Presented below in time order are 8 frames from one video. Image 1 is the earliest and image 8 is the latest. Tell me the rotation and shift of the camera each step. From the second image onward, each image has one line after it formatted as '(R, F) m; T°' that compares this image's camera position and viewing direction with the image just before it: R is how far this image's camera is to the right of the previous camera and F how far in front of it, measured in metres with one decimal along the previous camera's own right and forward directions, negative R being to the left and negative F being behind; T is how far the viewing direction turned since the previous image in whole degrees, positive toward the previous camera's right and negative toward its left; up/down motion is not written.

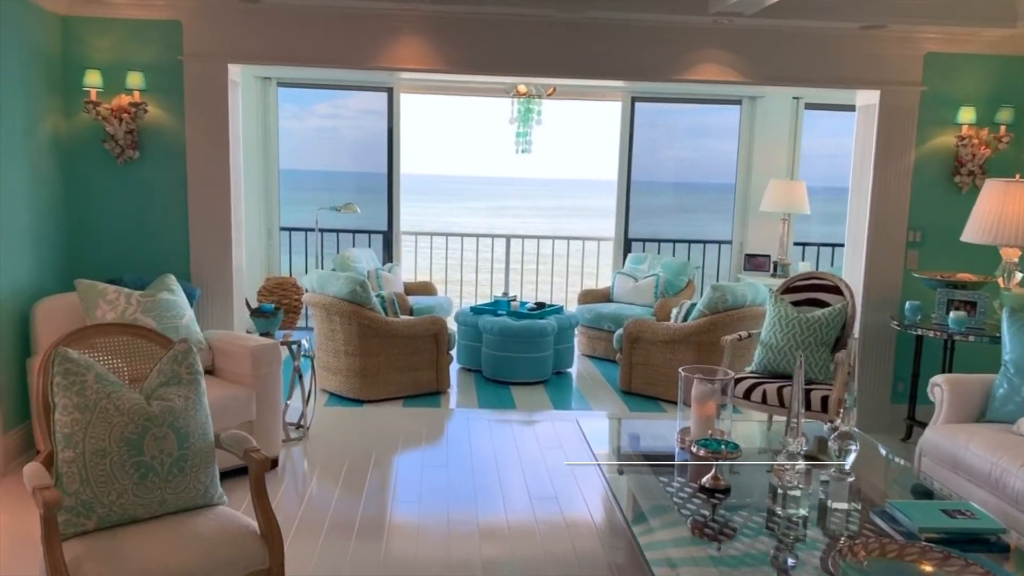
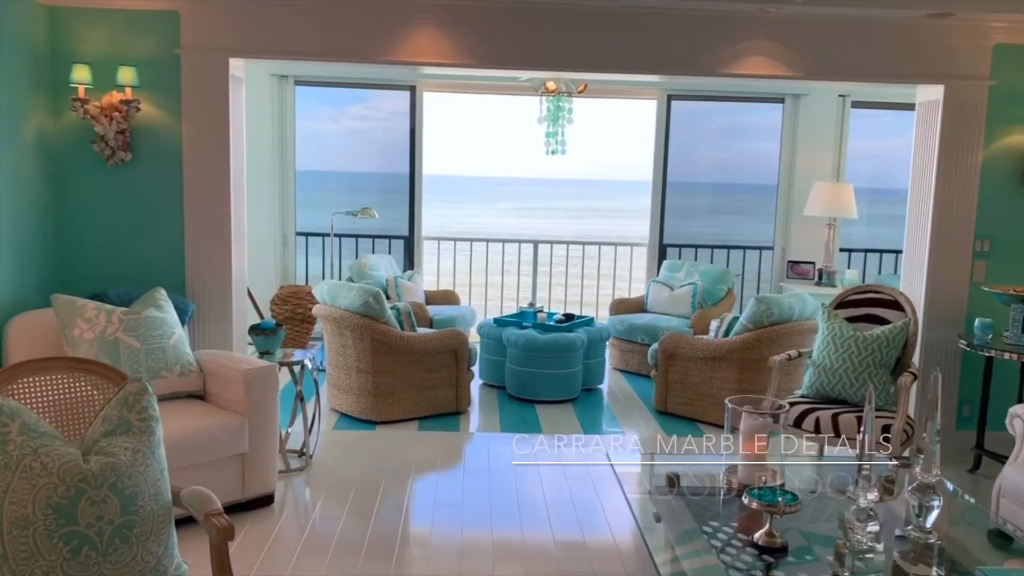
(0.0, +0.4) m; -2°
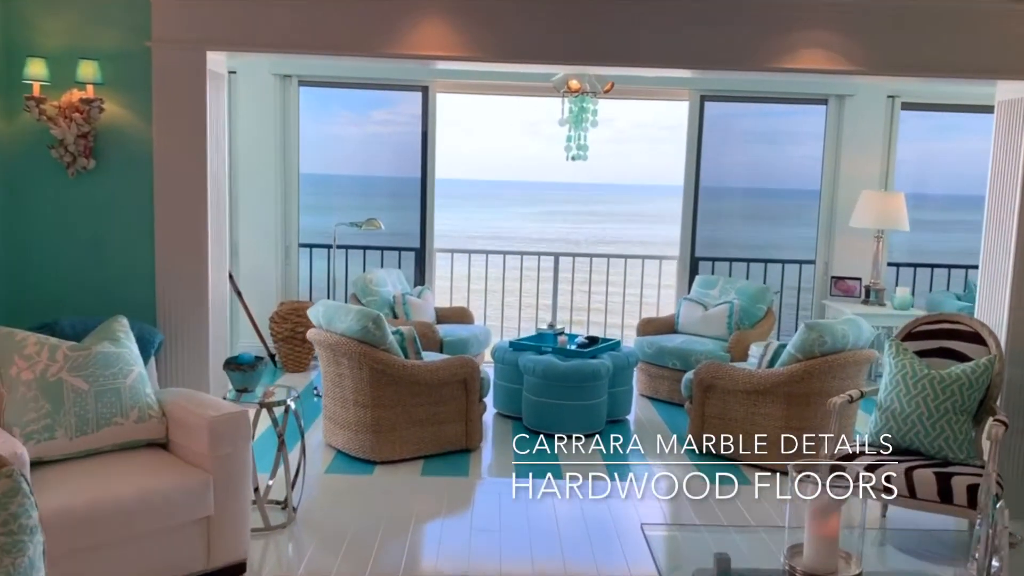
(0.0, +0.5) m; -1°
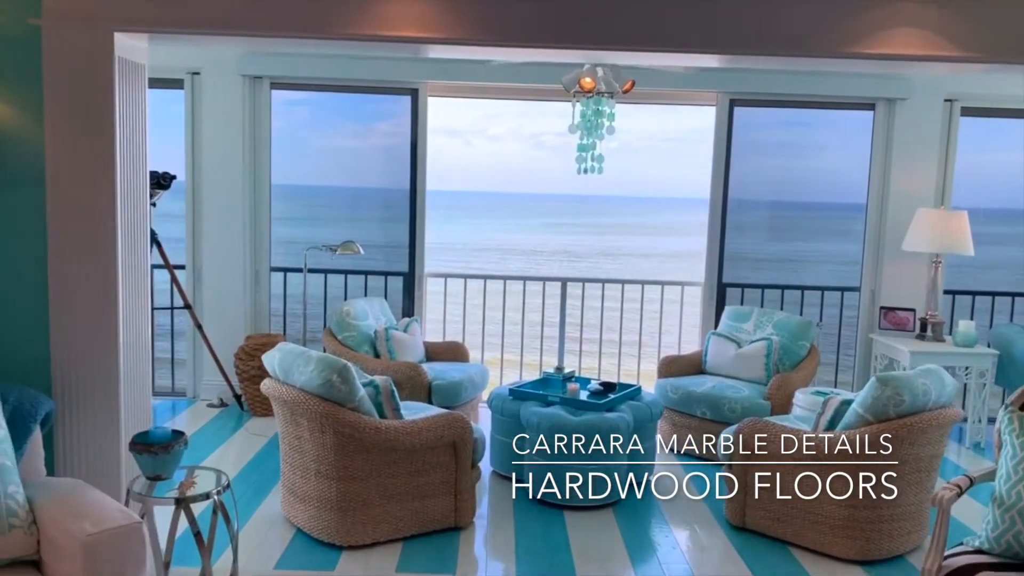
(0.0, +0.7) m; 0°
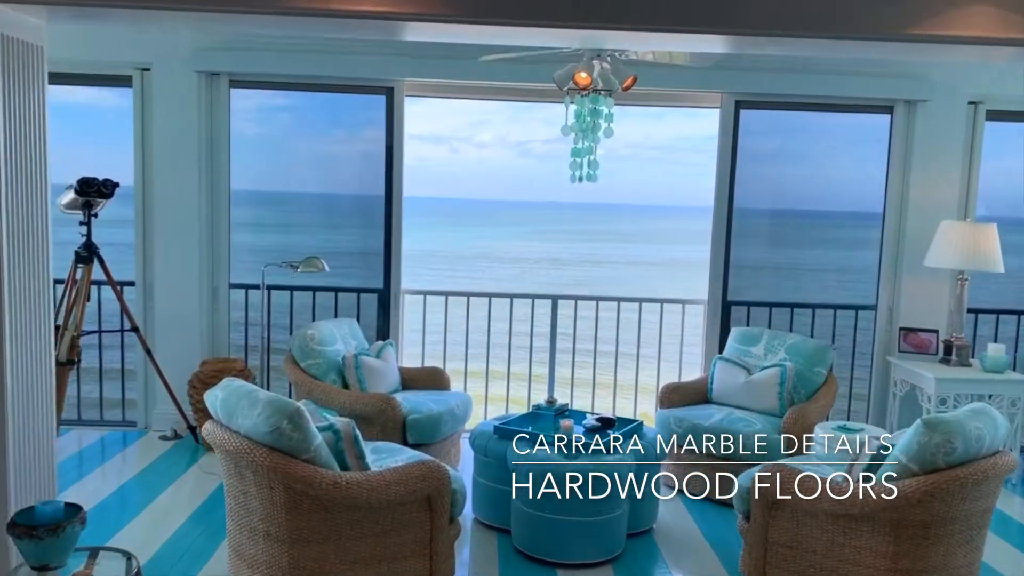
(0.0, +0.5) m; +1°
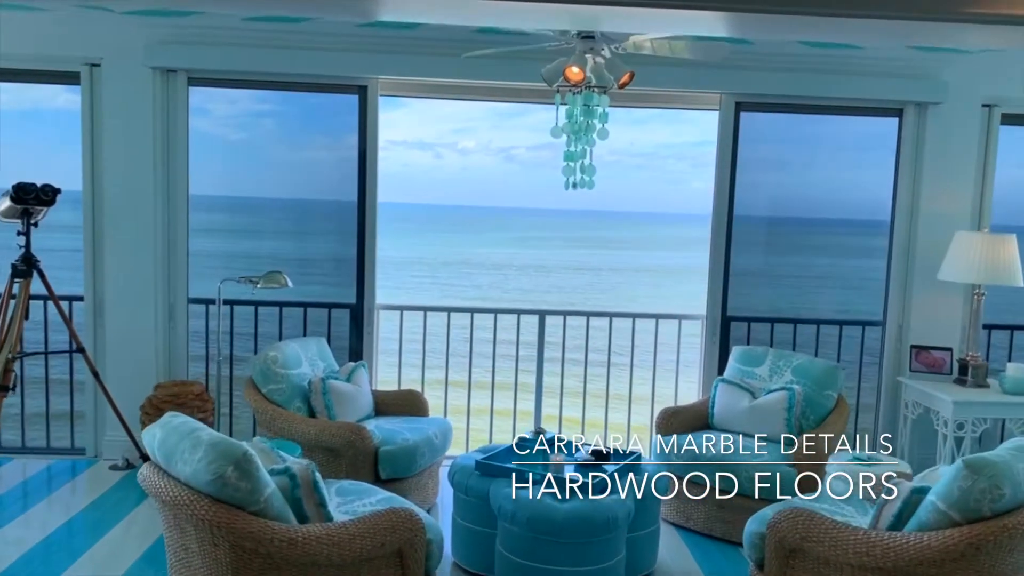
(0.0, +0.3) m; +1°
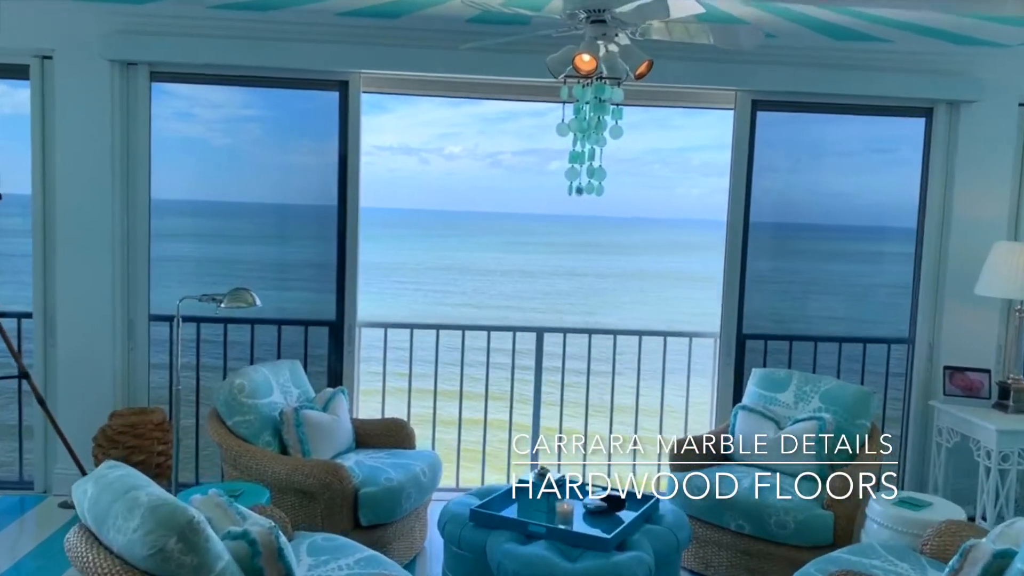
(0.0, +0.4) m; +1°
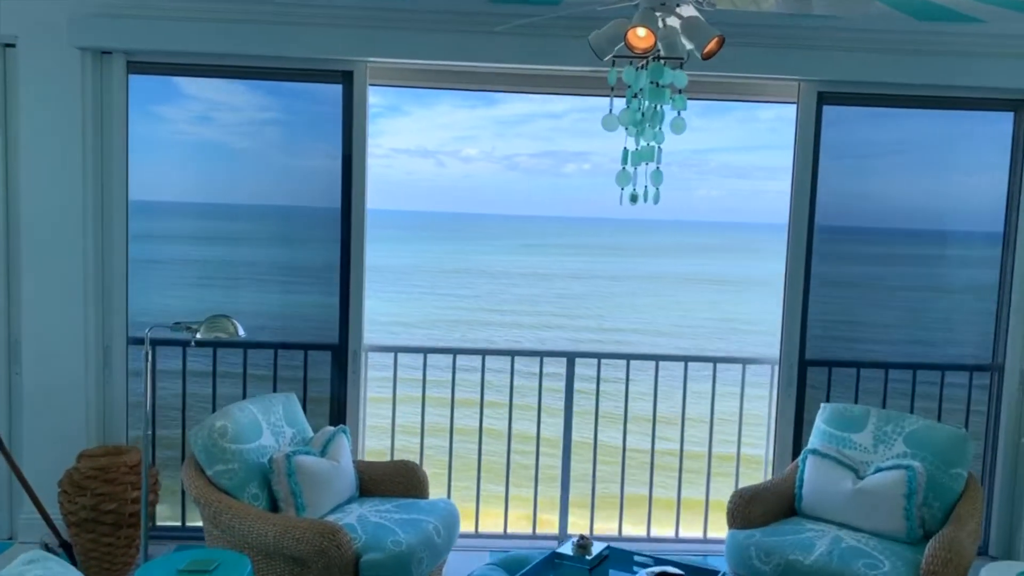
(0.0, +0.5) m; -1°
